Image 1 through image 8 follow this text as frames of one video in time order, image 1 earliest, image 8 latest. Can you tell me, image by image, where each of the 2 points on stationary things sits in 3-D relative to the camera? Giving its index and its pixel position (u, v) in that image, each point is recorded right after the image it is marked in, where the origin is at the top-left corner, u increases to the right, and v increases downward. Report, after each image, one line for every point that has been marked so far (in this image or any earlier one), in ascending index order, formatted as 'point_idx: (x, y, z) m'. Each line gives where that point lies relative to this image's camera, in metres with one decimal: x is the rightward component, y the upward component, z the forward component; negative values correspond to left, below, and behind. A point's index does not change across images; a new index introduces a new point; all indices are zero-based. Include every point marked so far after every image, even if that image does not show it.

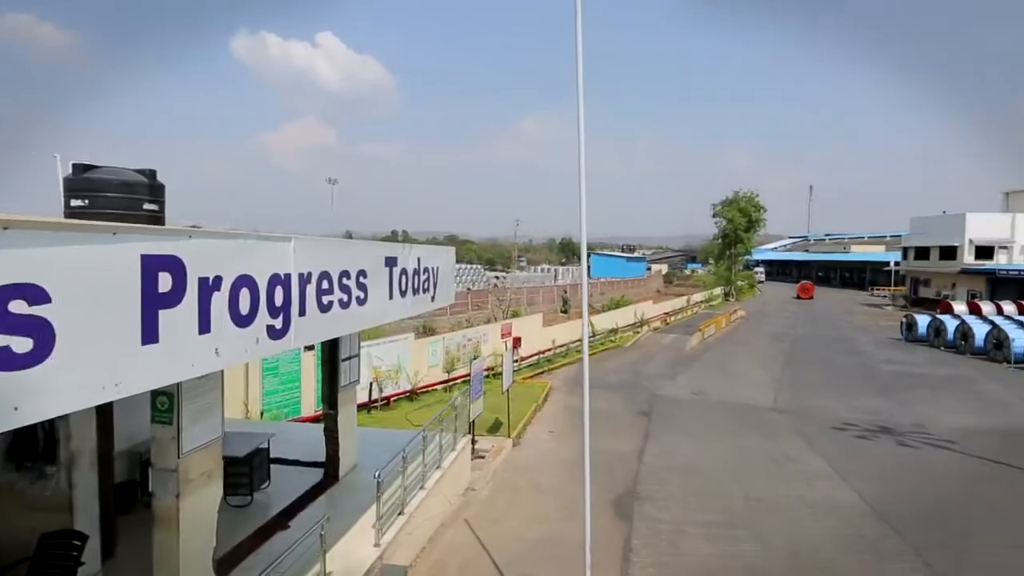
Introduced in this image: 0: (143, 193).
0: (-7.8, +2.0, +5.1) m
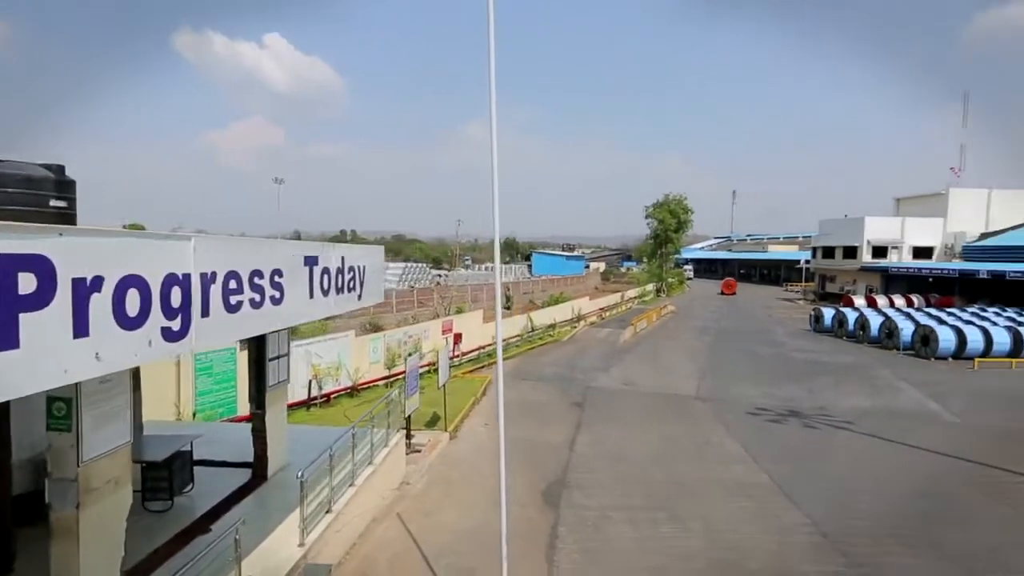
0: (-9.5, +2.1, +5.1) m
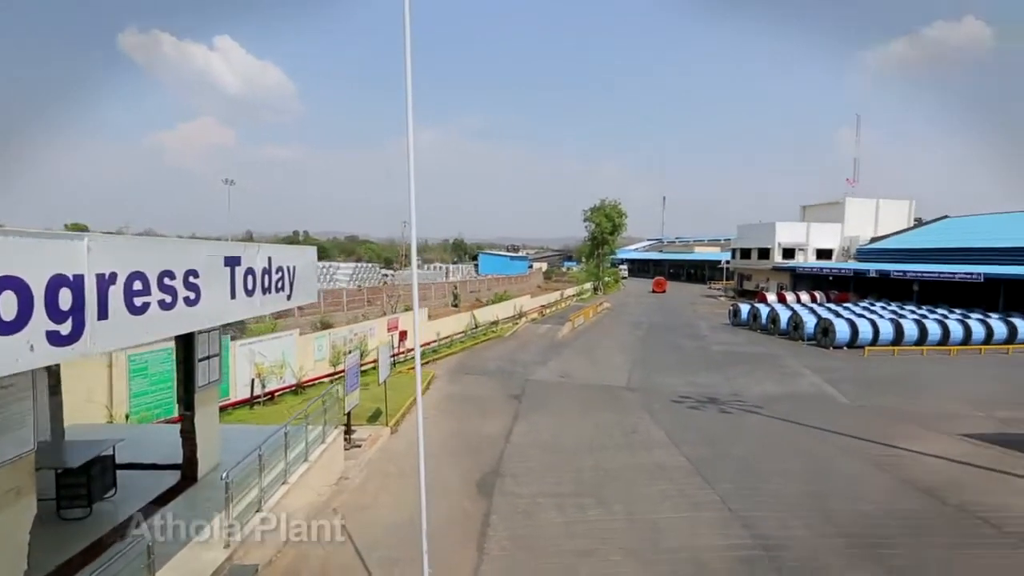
0: (-11.1, +2.2, +5.2) m
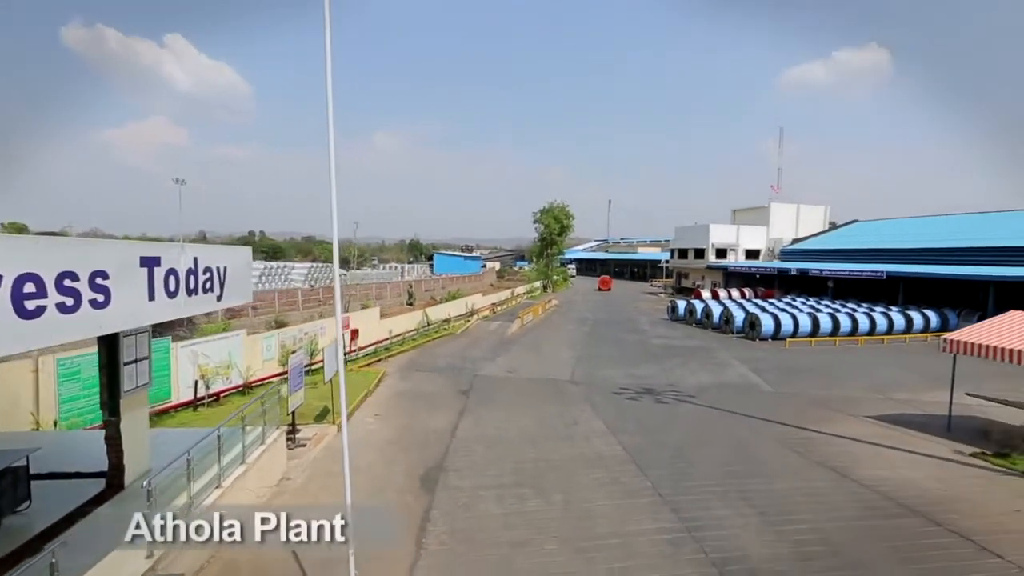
0: (-12.6, +2.3, +5.1) m
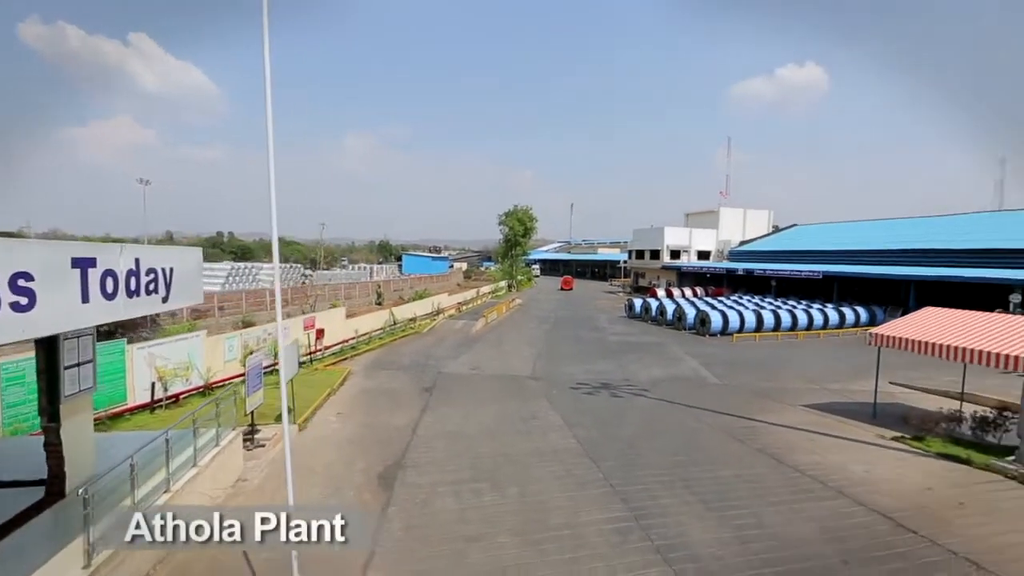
0: (-13.8, +2.3, +5.1) m
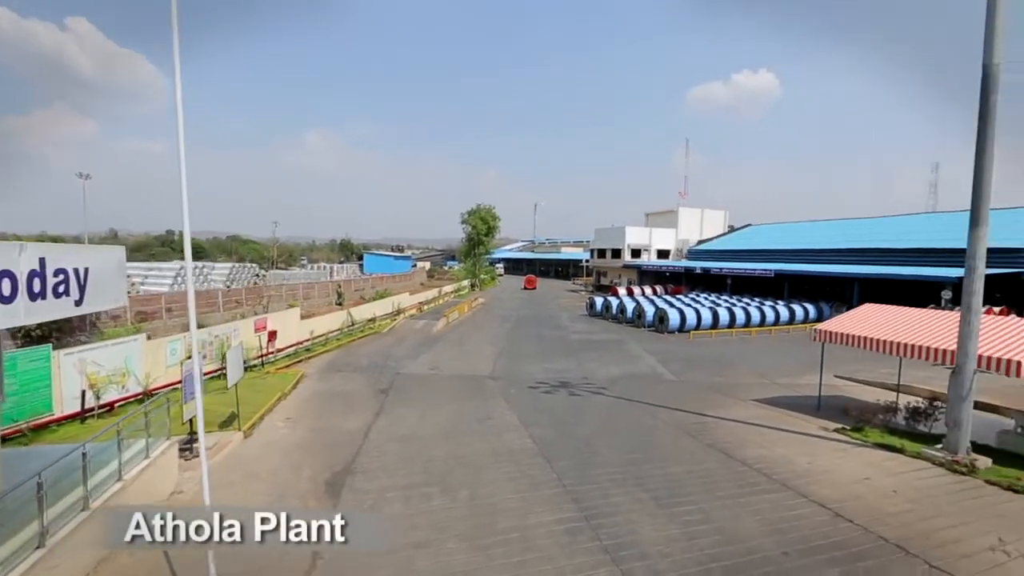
0: (-14.9, +2.4, +4.6) m
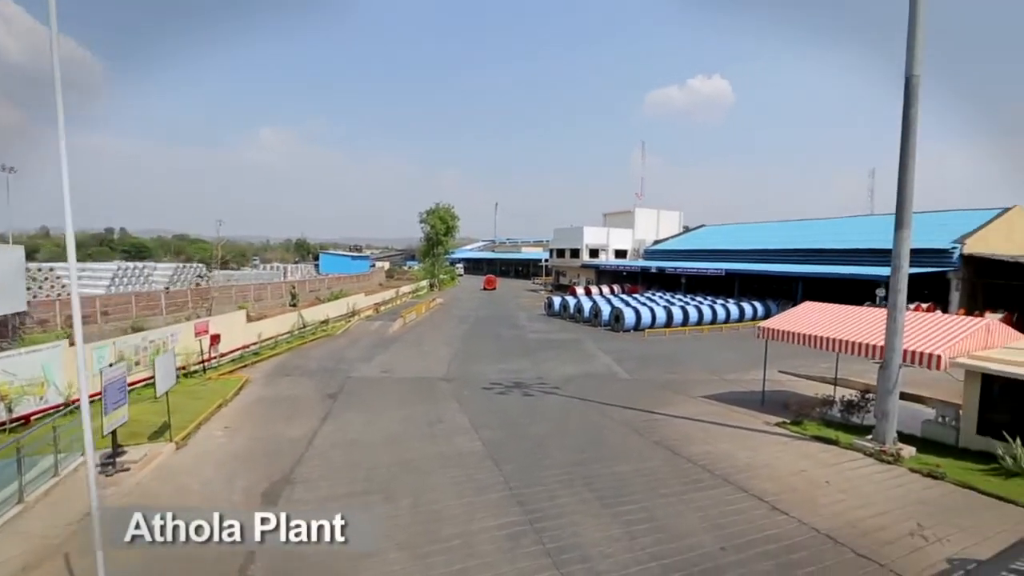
0: (-16.2, +2.4, +4.1) m
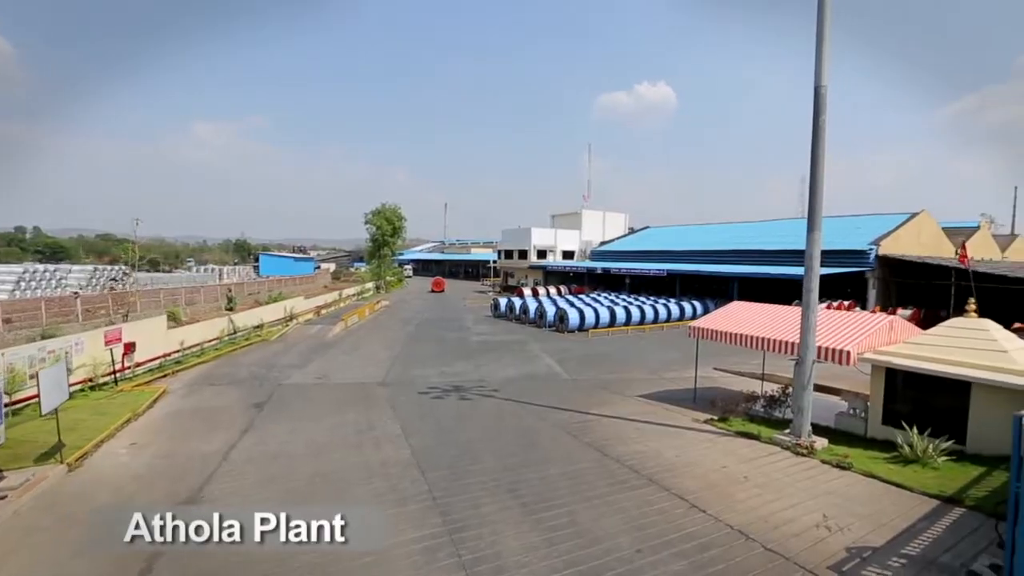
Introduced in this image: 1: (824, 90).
0: (-17.8, +2.3, +3.5) m
1: (+10.6, +6.4, +8.1) m
